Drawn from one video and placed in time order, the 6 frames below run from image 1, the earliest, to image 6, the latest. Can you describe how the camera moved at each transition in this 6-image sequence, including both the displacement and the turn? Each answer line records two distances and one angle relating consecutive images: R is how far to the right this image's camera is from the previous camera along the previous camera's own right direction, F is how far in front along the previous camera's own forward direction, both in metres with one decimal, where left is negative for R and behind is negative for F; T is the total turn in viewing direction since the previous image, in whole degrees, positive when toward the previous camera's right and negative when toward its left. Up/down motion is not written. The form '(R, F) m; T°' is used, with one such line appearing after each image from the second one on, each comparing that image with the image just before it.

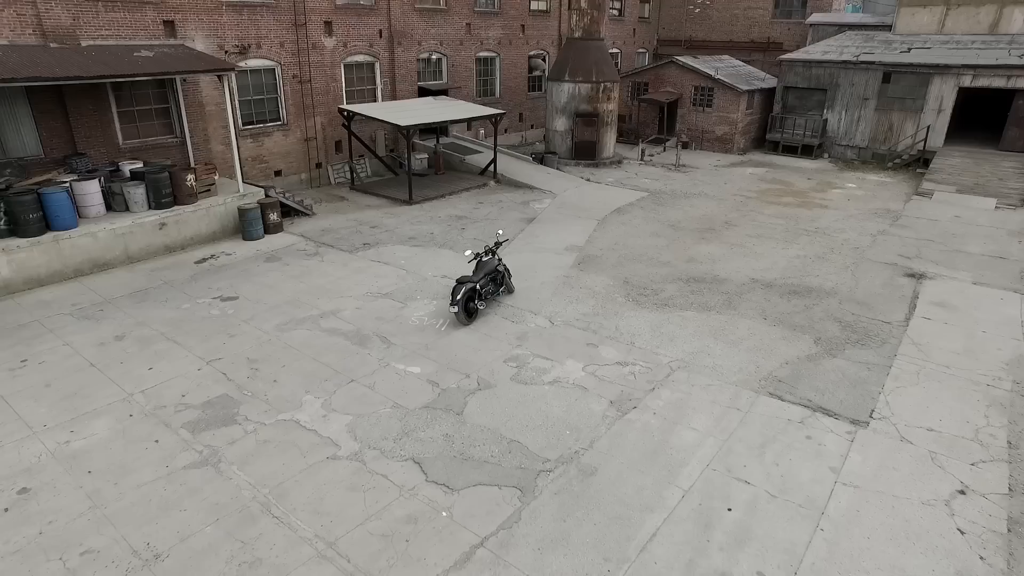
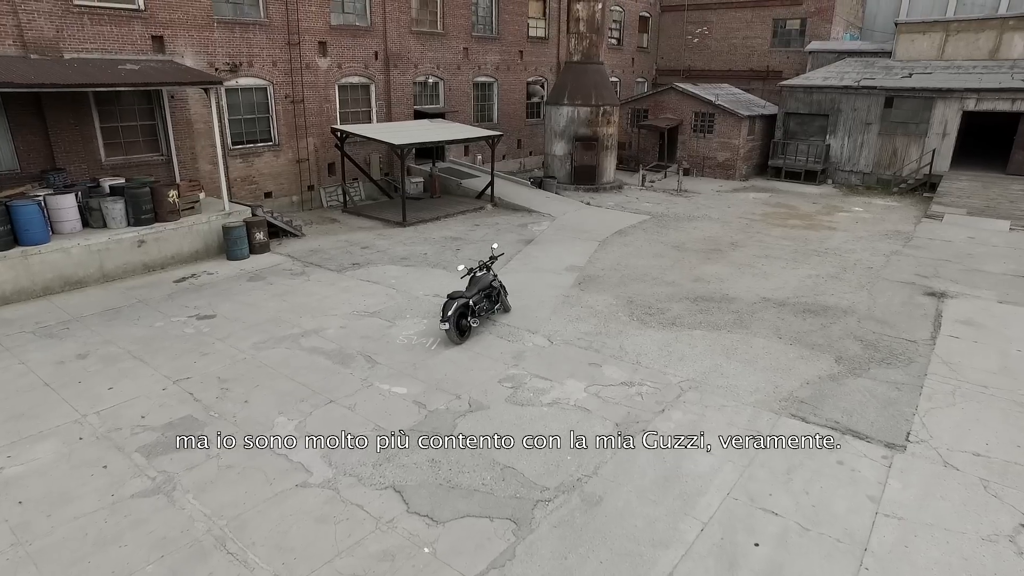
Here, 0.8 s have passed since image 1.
(0.0, +0.6) m; 0°
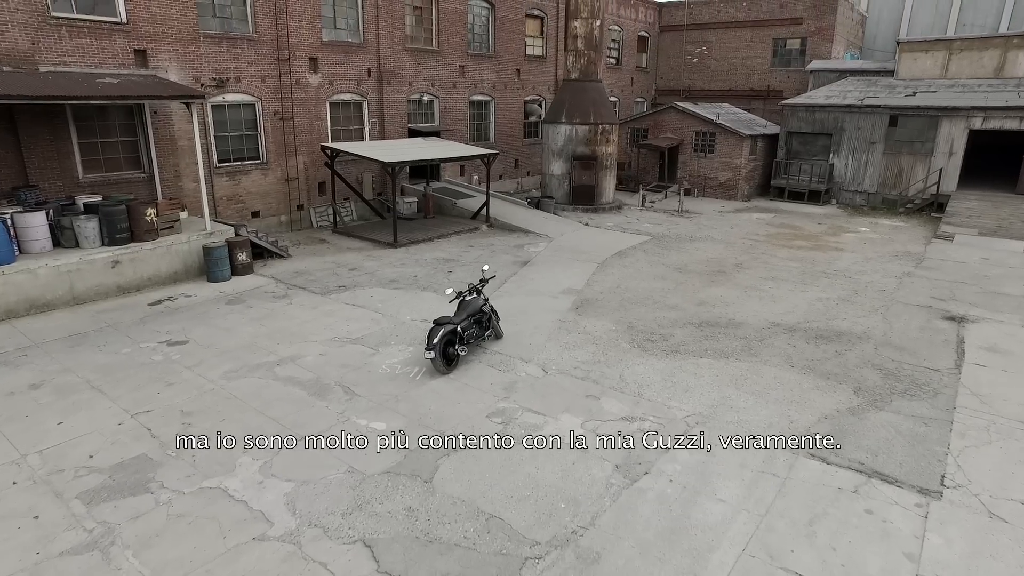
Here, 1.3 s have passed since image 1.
(+0.1, +0.6) m; 0°
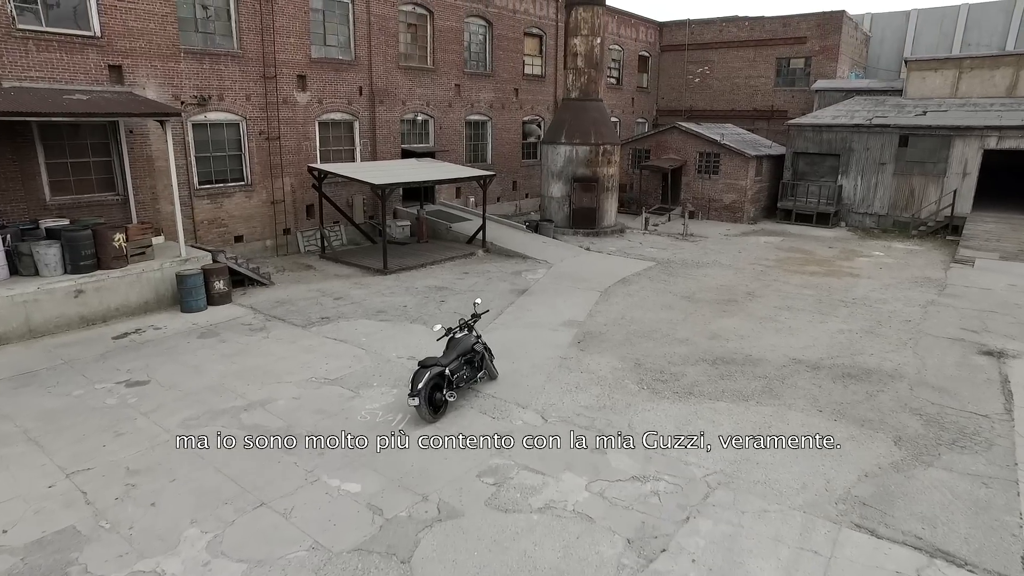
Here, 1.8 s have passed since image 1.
(0.0, +0.8) m; 0°
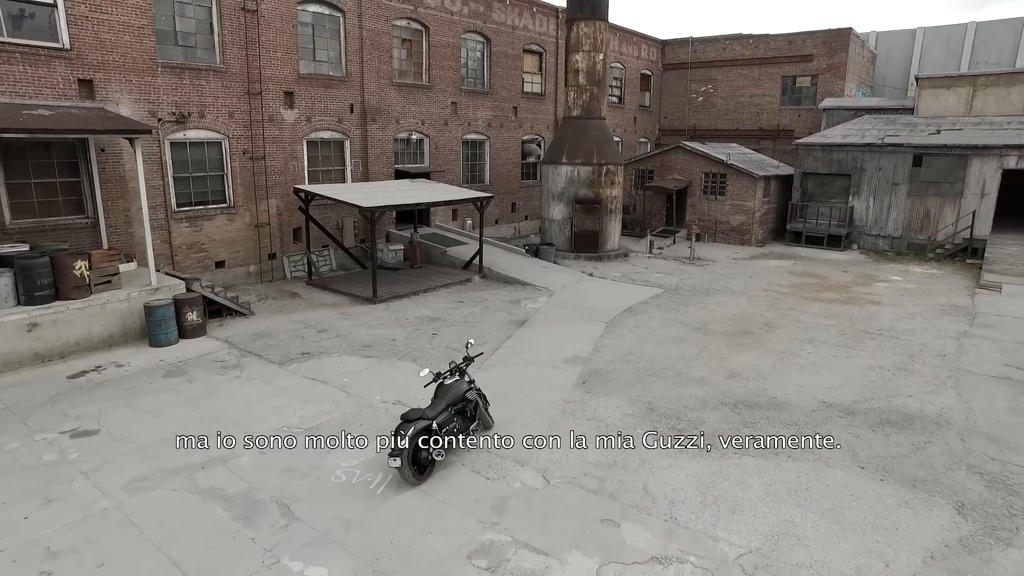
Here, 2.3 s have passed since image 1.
(0.0, +0.9) m; 0°
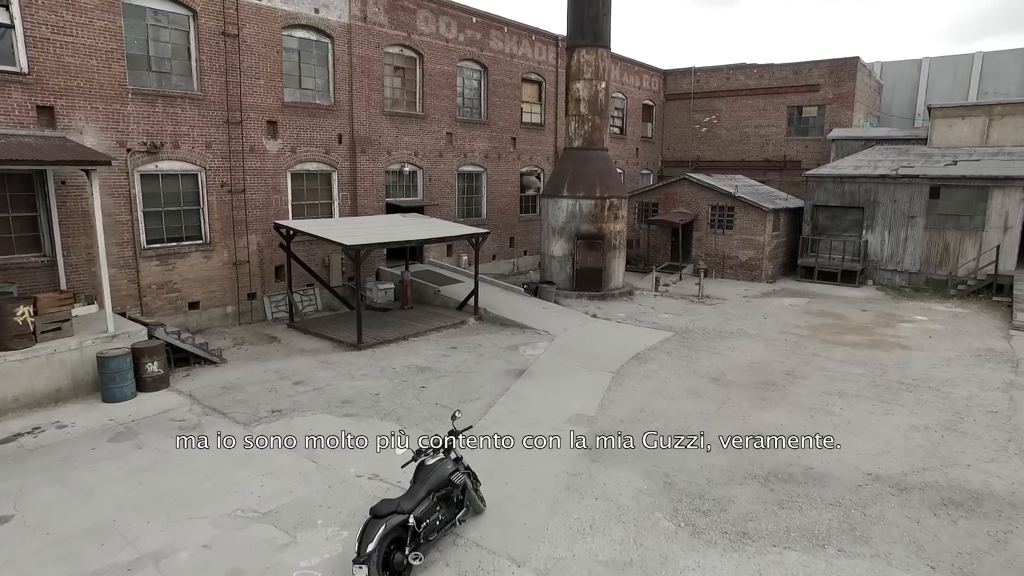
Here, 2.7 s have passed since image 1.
(0.0, +1.1) m; 0°
